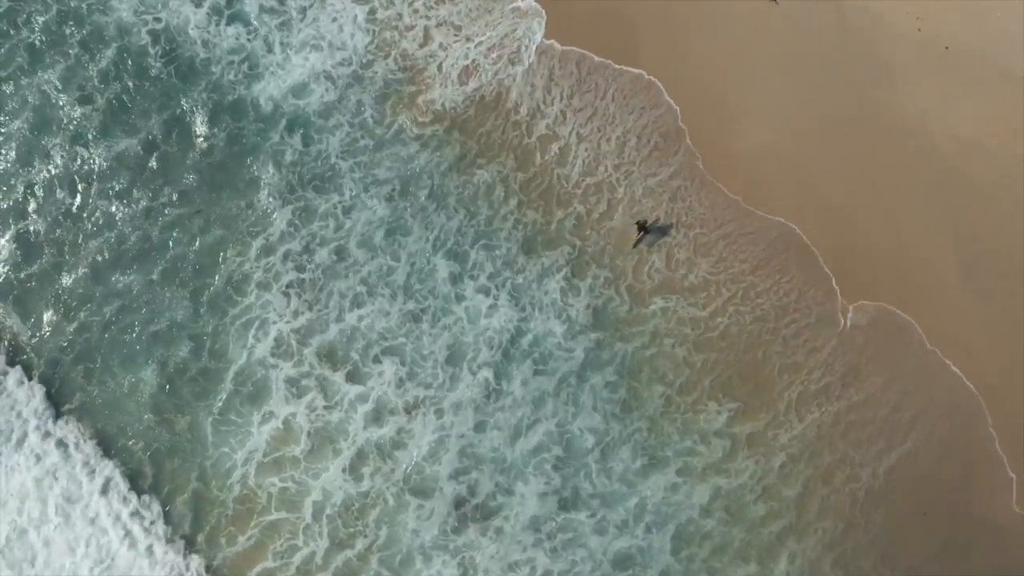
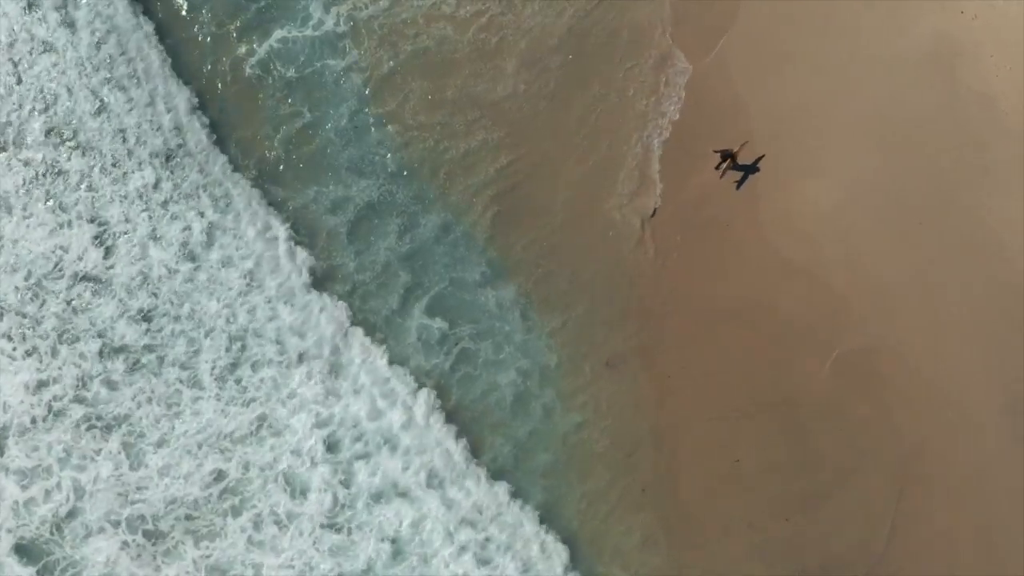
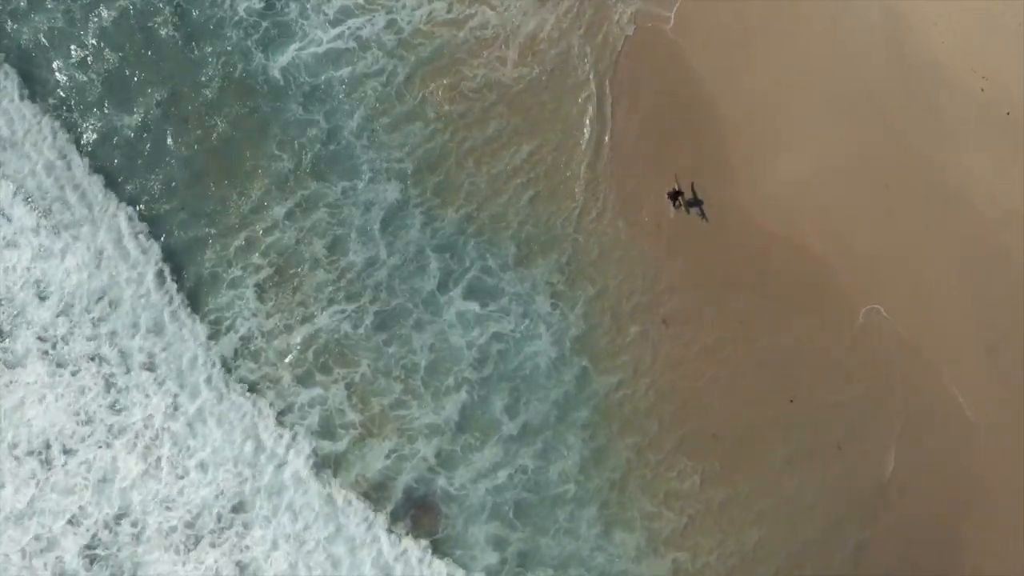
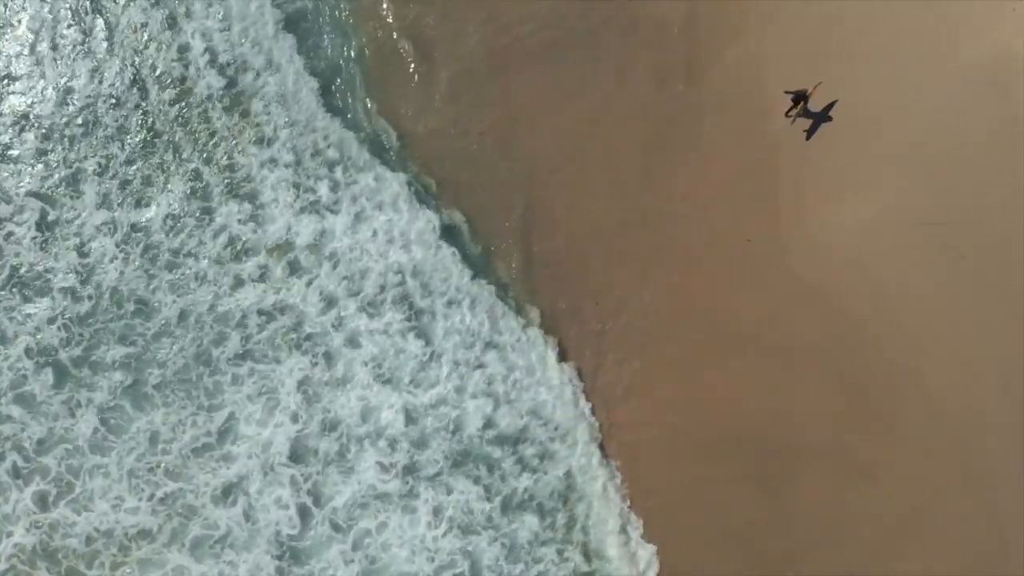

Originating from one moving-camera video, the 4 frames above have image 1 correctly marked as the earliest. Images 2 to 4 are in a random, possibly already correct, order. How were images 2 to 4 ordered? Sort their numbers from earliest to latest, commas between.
3, 2, 4
